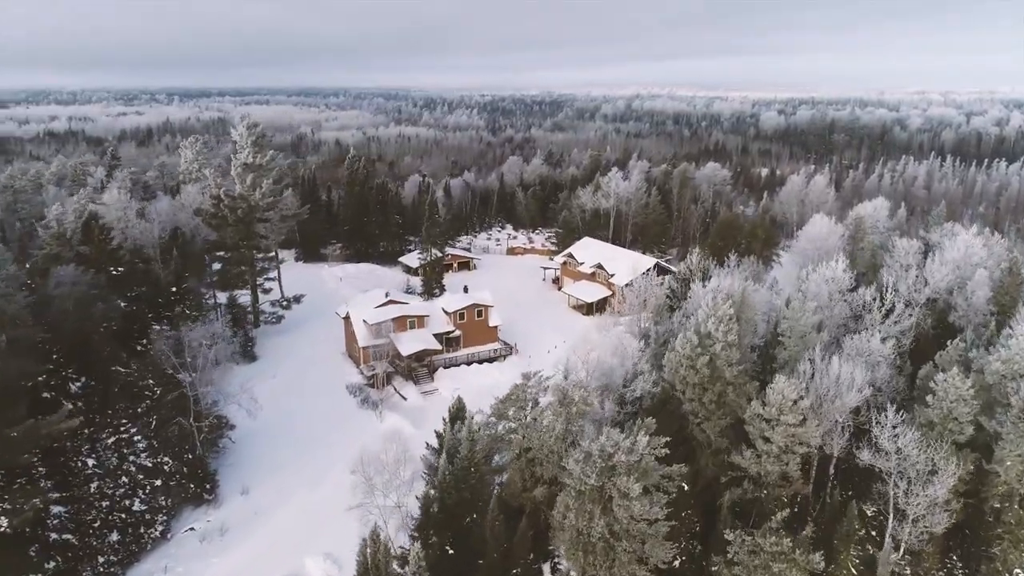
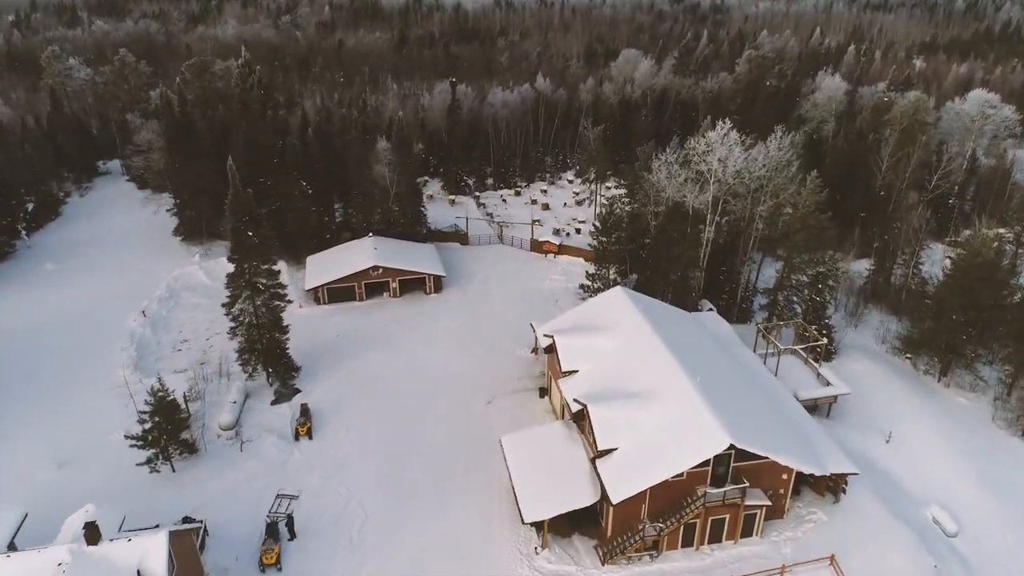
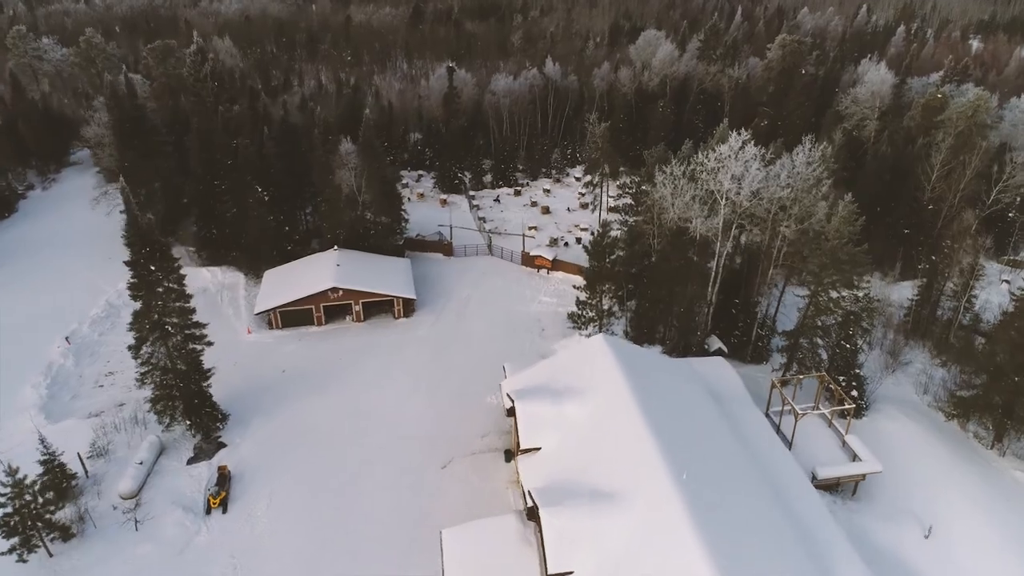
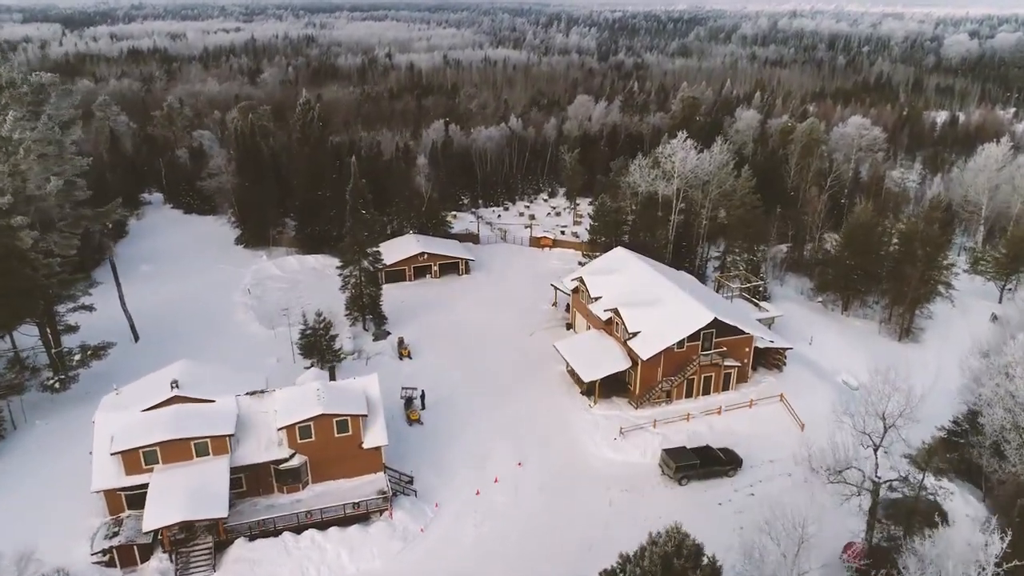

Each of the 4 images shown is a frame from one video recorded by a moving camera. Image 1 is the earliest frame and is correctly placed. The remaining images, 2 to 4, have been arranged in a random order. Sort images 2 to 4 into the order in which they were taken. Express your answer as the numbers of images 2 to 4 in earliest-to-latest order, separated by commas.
4, 2, 3
